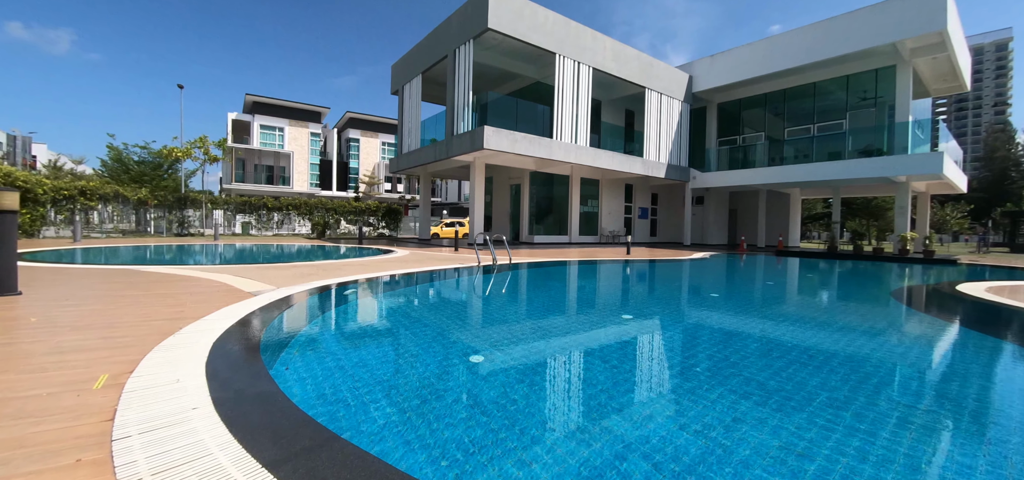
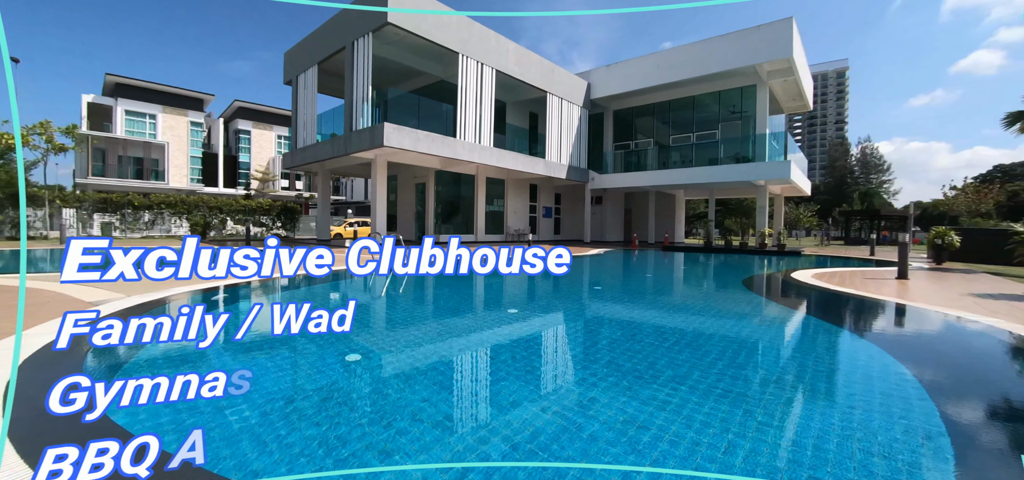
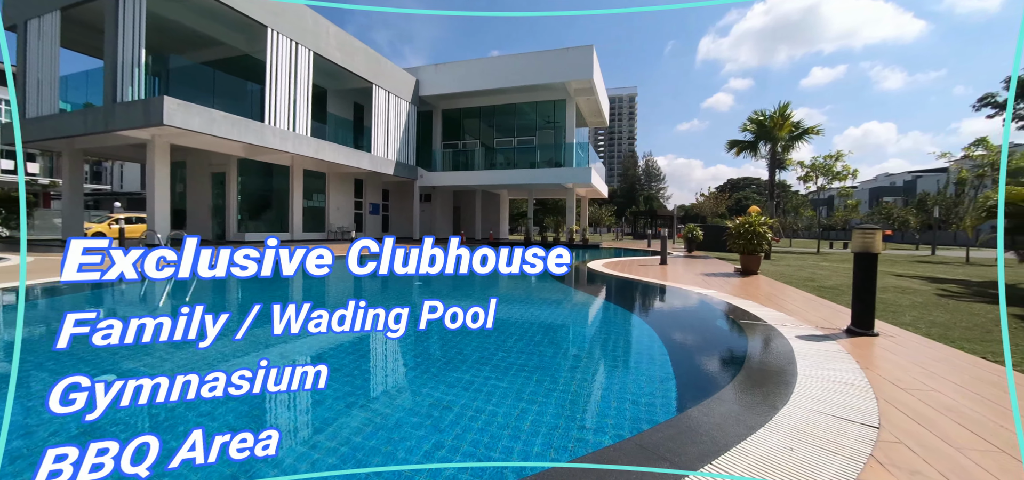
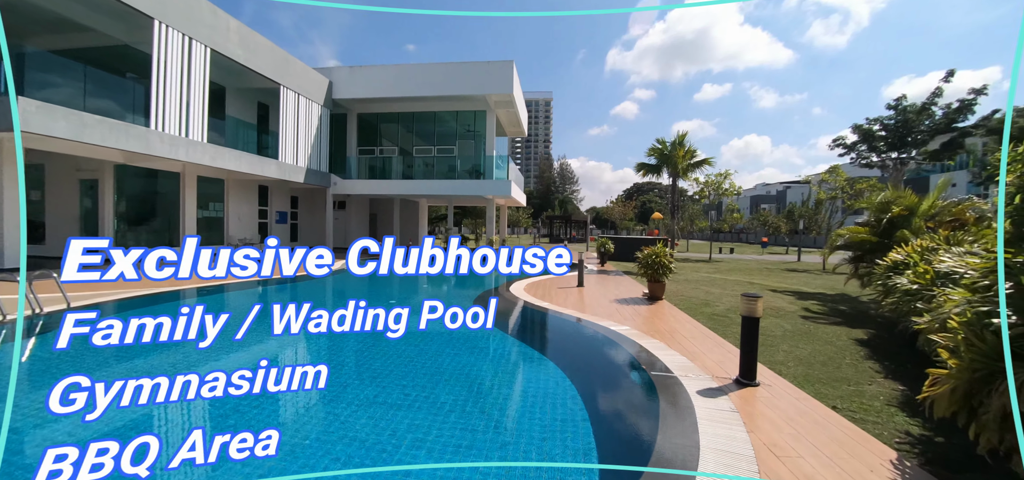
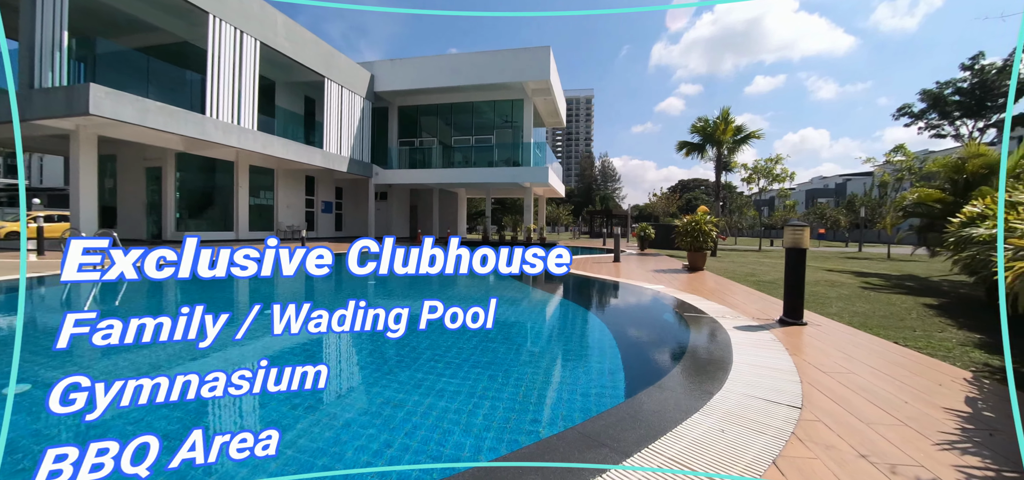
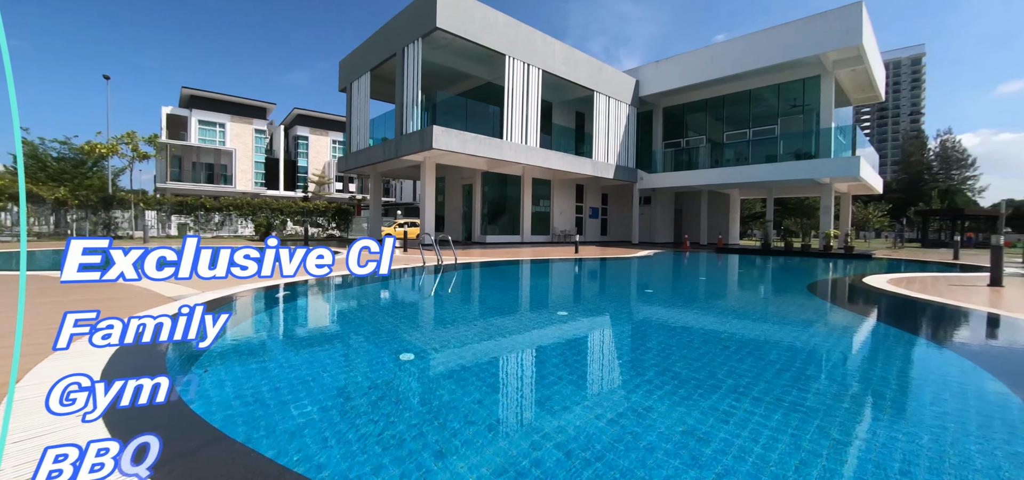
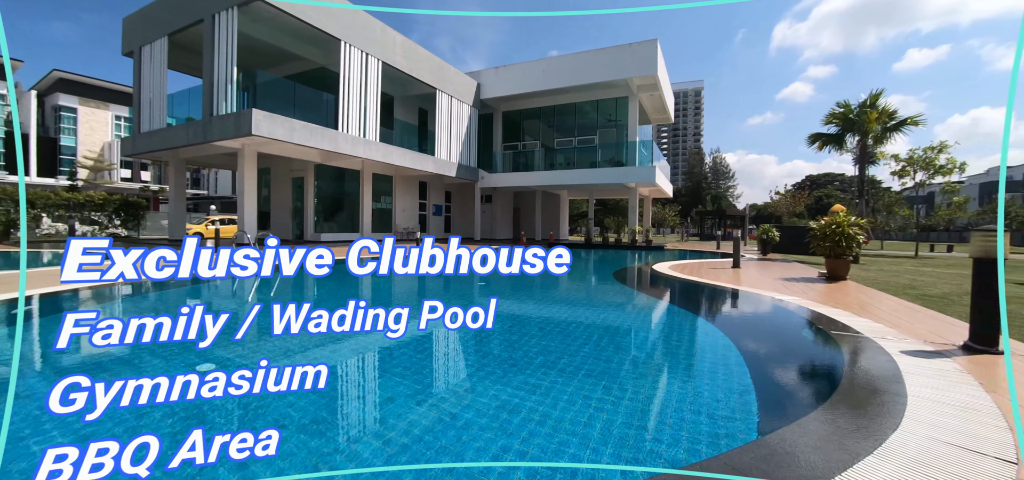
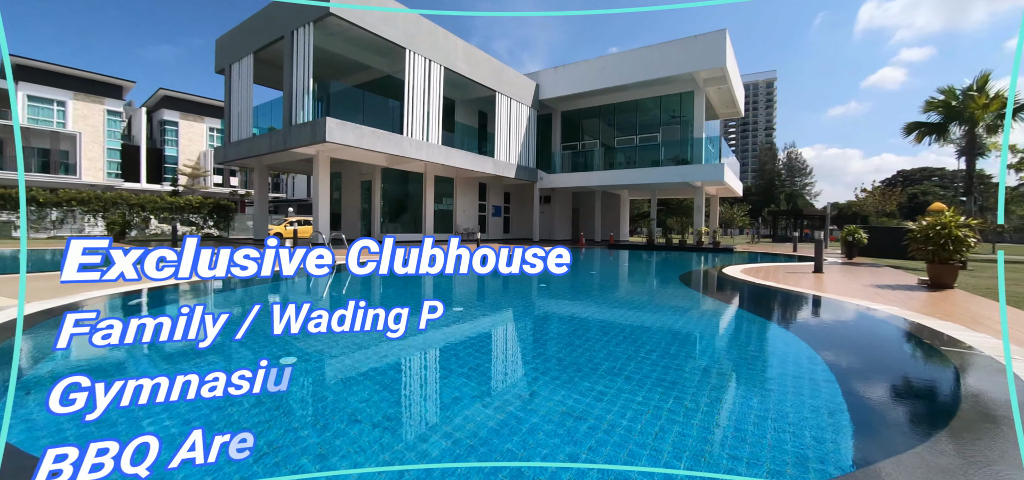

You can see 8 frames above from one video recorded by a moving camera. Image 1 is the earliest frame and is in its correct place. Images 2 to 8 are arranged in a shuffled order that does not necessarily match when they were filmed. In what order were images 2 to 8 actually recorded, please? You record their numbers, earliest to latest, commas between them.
6, 2, 8, 7, 3, 5, 4
